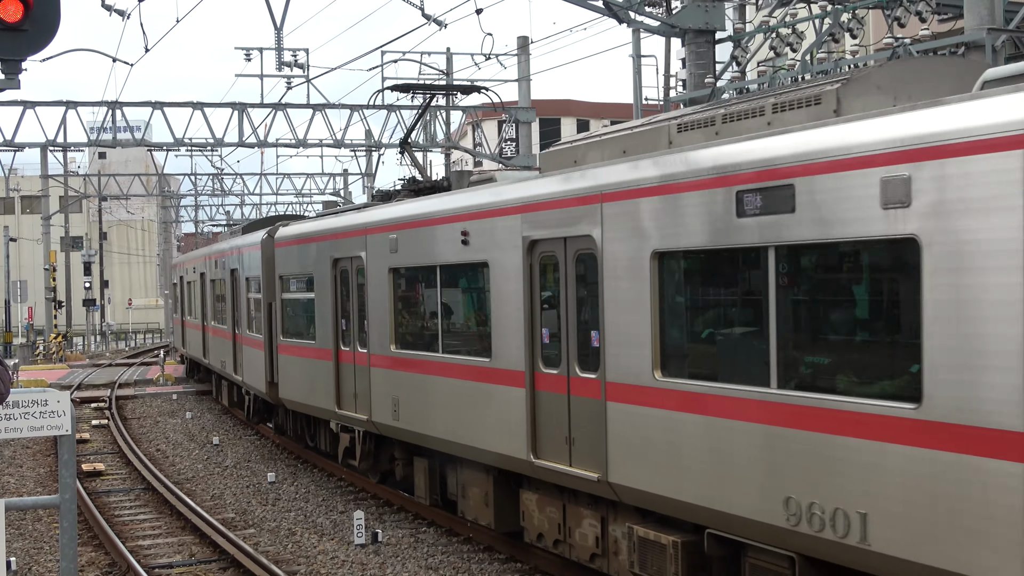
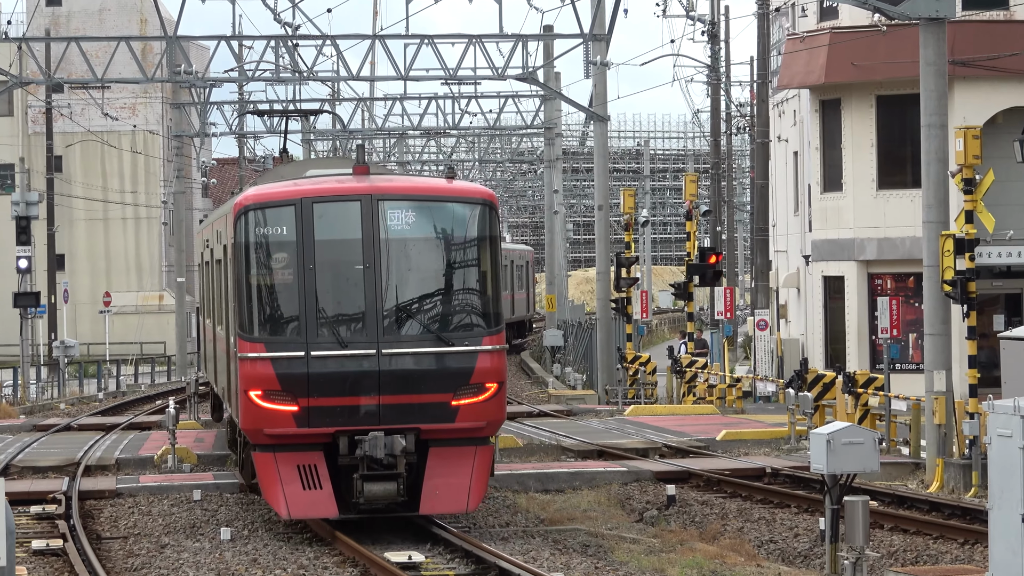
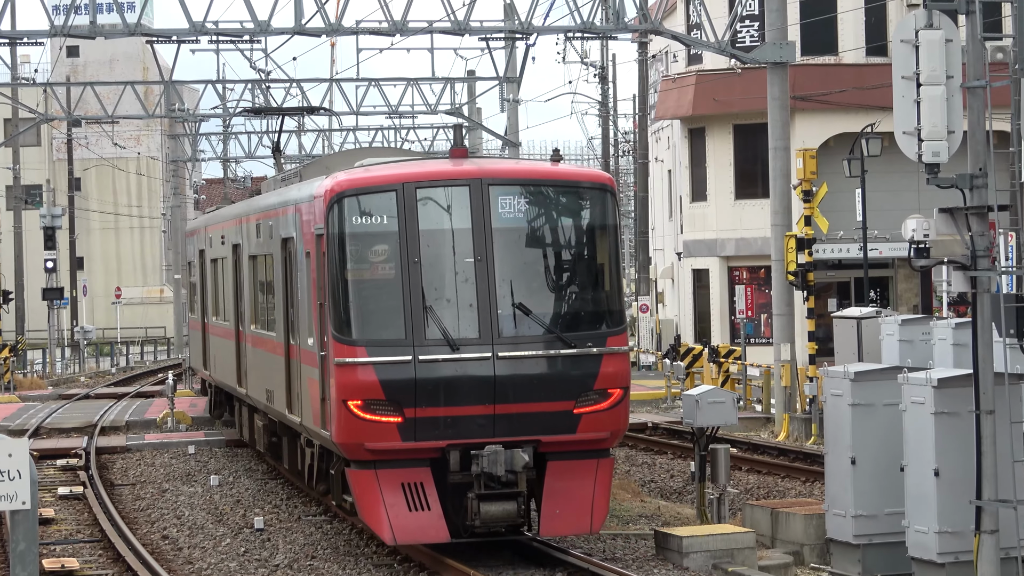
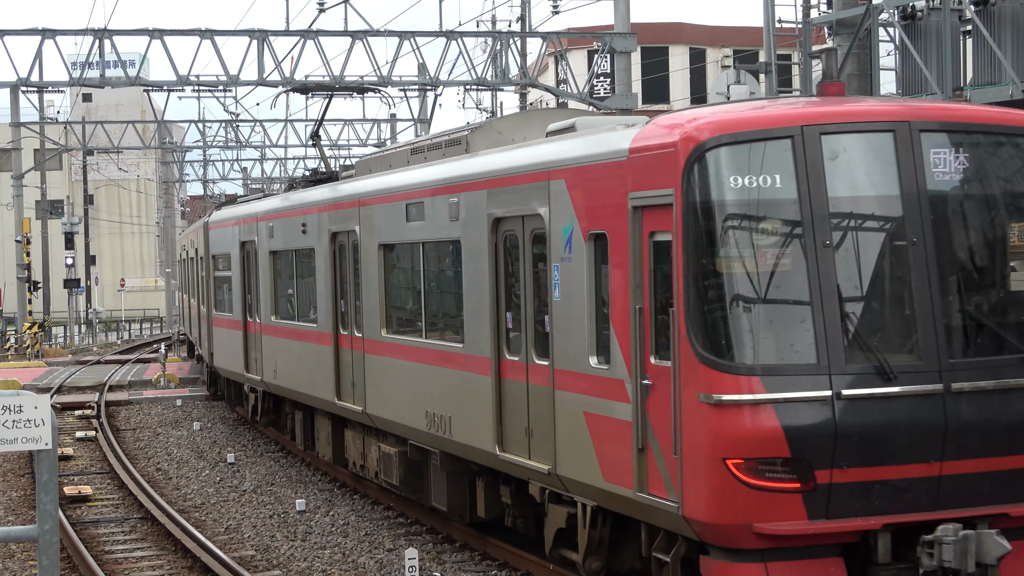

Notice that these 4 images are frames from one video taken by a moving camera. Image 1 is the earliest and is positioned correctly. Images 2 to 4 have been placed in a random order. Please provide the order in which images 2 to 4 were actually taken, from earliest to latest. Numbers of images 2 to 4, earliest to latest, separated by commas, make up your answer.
4, 3, 2
